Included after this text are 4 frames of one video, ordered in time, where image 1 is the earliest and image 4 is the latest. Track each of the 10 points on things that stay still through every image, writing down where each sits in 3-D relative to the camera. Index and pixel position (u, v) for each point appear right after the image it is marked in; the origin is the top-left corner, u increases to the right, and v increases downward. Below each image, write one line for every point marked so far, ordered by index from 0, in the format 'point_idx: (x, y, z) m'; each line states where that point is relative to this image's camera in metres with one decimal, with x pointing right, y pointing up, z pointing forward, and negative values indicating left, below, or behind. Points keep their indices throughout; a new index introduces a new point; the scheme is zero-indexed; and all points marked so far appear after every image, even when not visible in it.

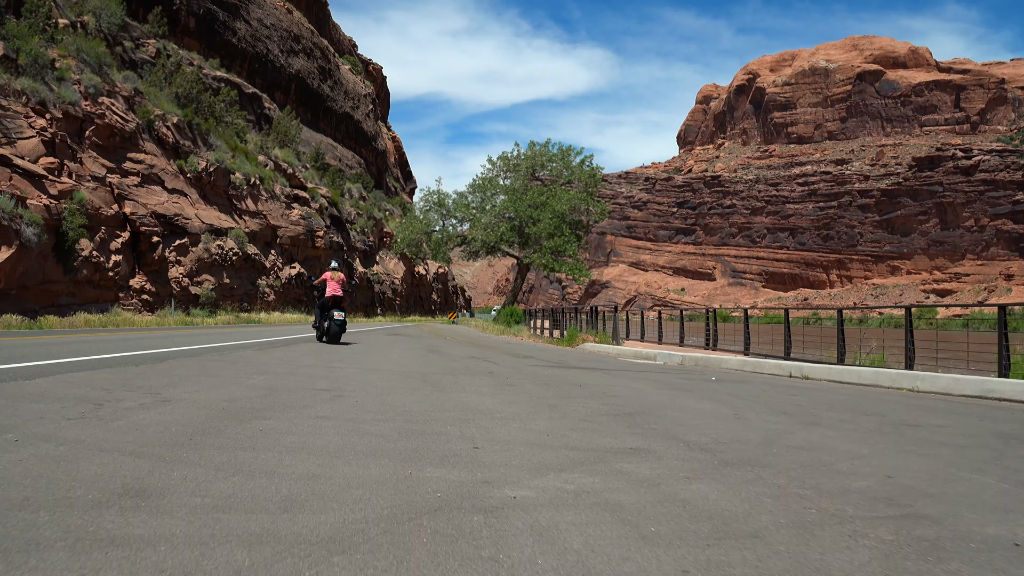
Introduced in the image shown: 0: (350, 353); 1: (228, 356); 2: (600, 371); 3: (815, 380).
0: (-2.5, -1.0, +10.6) m
1: (-3.8, -0.9, +9.1) m
2: (+1.4, -1.3, +10.7) m
3: (+5.0, -1.5, +10.9) m
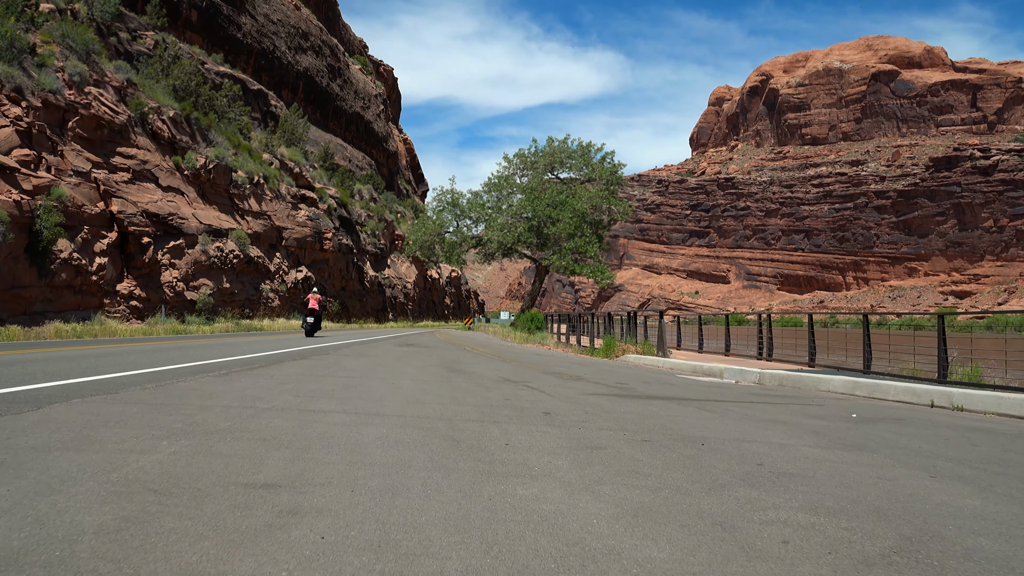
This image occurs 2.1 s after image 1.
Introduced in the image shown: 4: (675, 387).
0: (-1.9, -1.1, +7.9) m
1: (-3.2, -1.0, +6.4) m
2: (+2.0, -1.3, +8.0) m
3: (+5.6, -1.5, +8.1) m
4: (+2.4, -1.5, +10.1) m
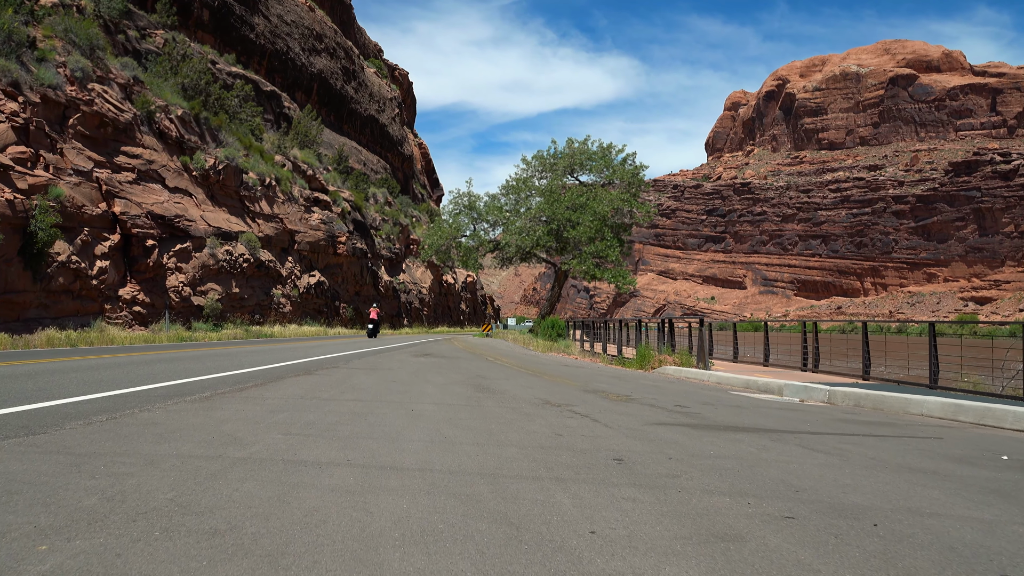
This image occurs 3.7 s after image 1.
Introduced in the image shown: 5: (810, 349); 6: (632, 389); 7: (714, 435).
0: (-1.5, -1.1, +6.4) m
1: (-2.8, -1.0, +4.9) m
2: (+2.5, -1.4, +6.4) m
3: (+6.1, -1.6, +6.4) m
4: (+2.9, -1.6, +8.5) m
5: (+8.5, -1.7, +19.1) m
6: (+1.9, -1.6, +10.5) m
7: (+1.8, -1.3, +6.0) m
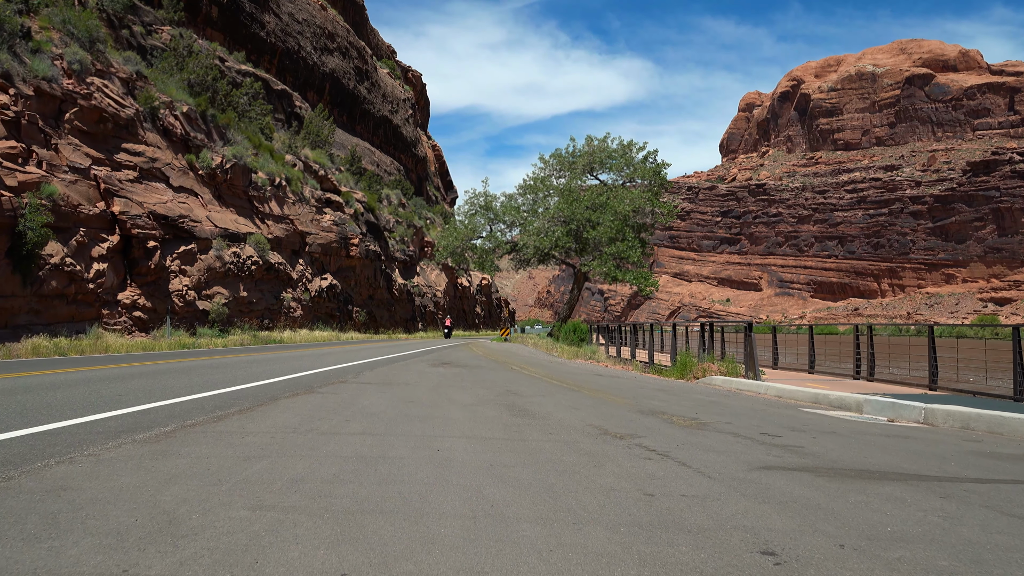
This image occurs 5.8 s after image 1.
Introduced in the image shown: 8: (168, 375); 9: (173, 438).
0: (-1.0, -1.1, +4.8) m
1: (-2.4, -1.0, +3.4) m
2: (+2.9, -1.4, +4.7) m
3: (+6.5, -1.5, +4.7) m
4: (+3.4, -1.5, +6.8) m
5: (+9.1, -1.7, +17.3) m
6: (+2.4, -1.6, +8.8) m
7: (+2.2, -1.3, +4.4) m
8: (-5.4, -1.4, +10.4) m
9: (-2.4, -1.1, +4.8) m
